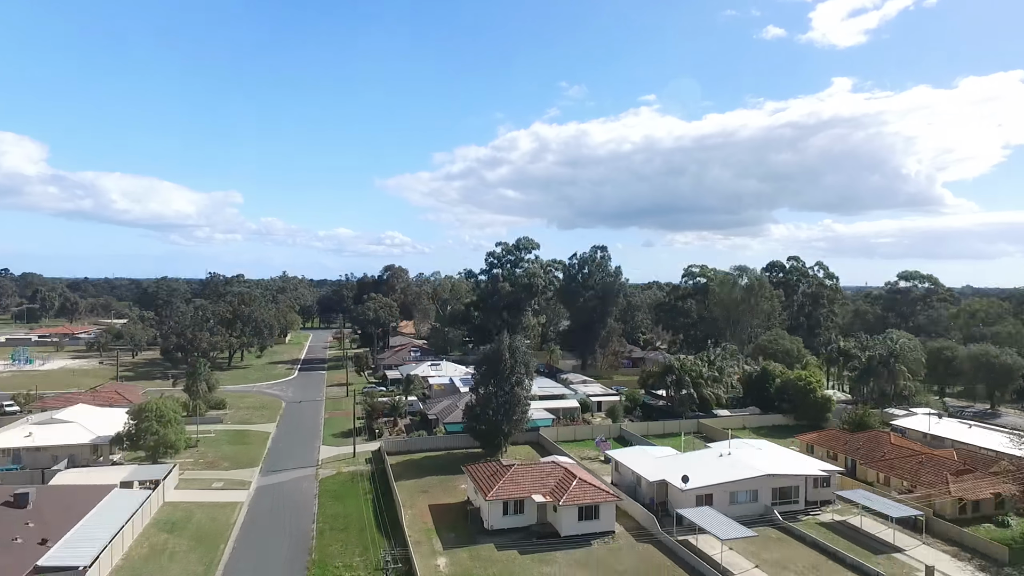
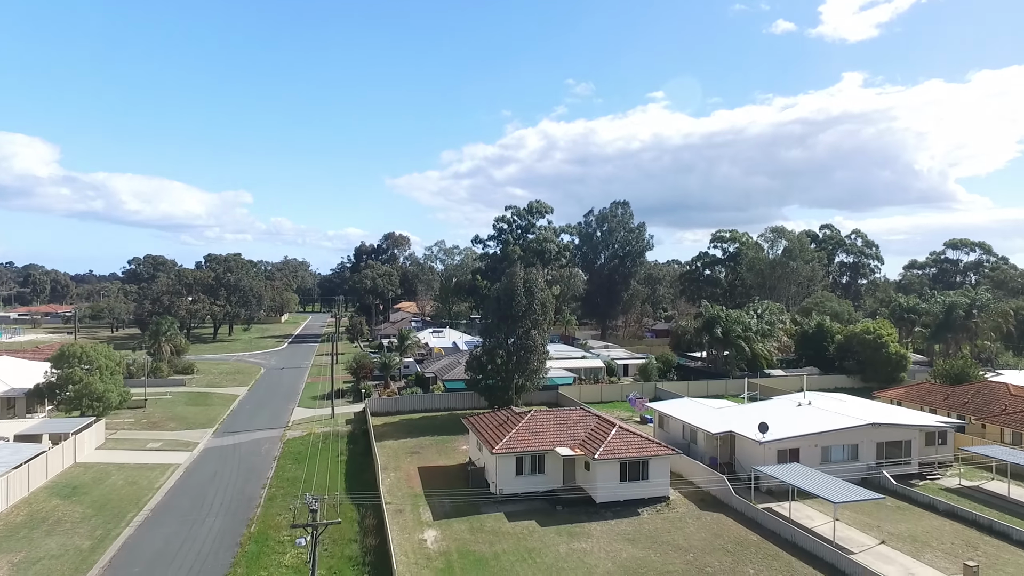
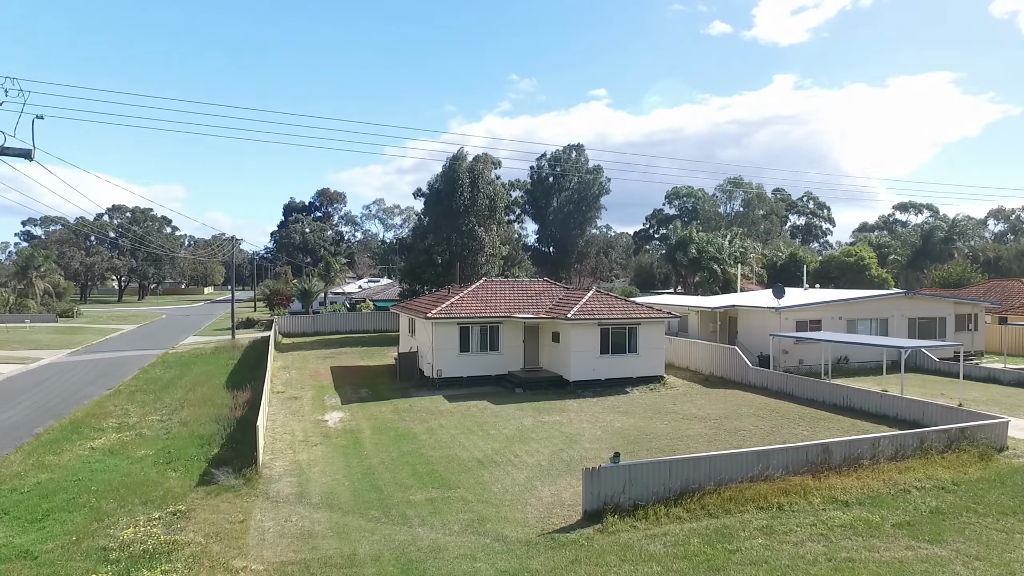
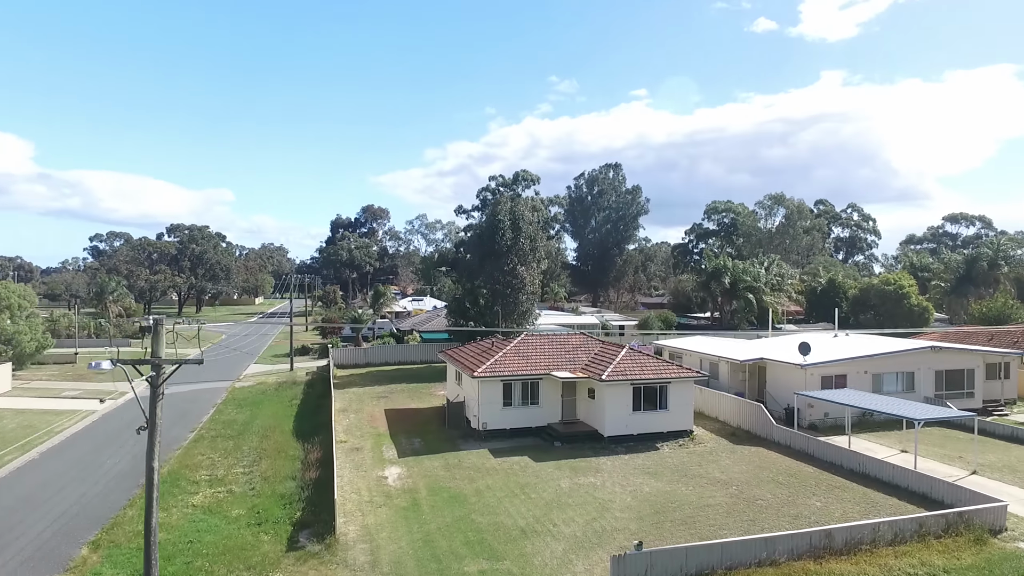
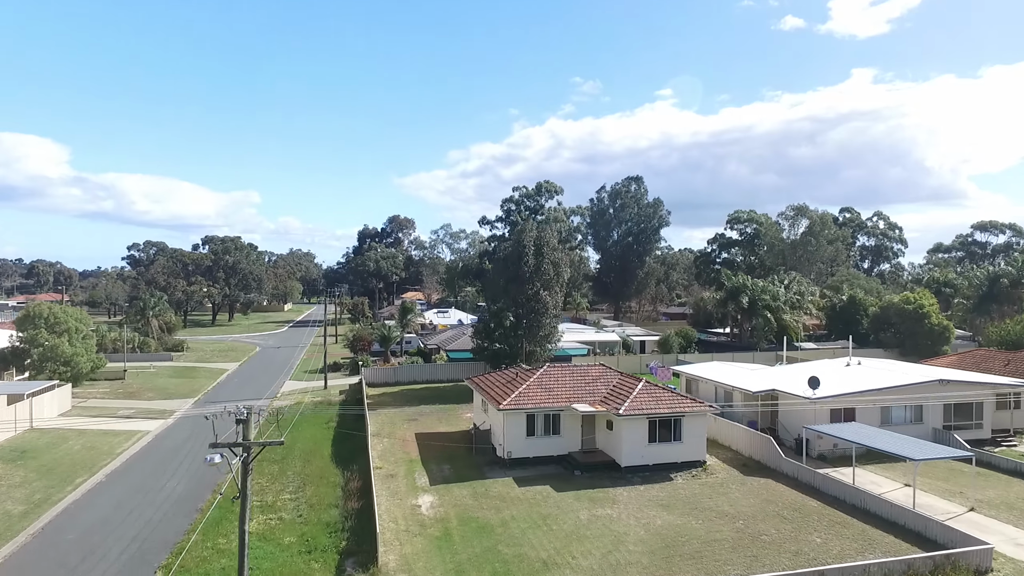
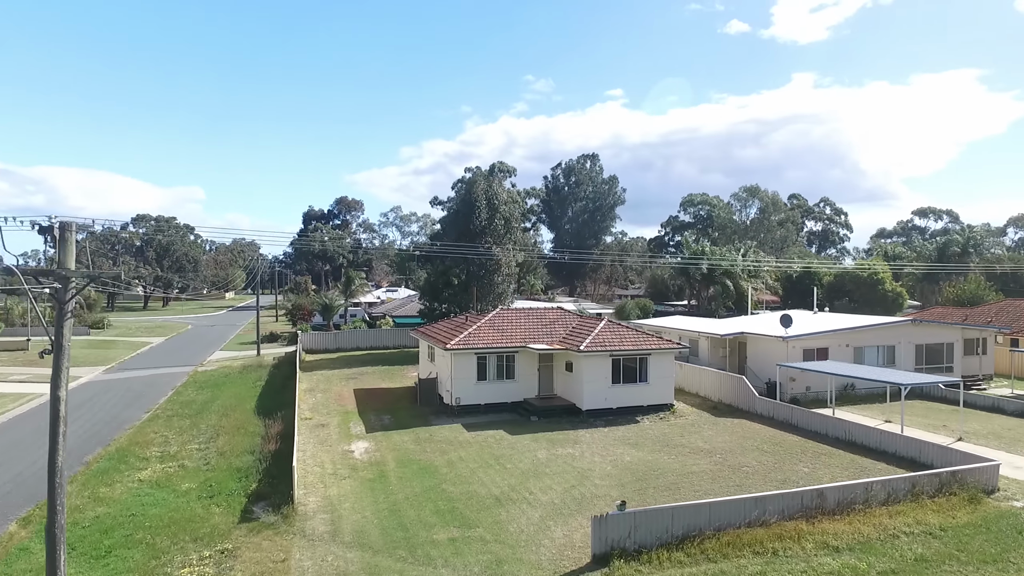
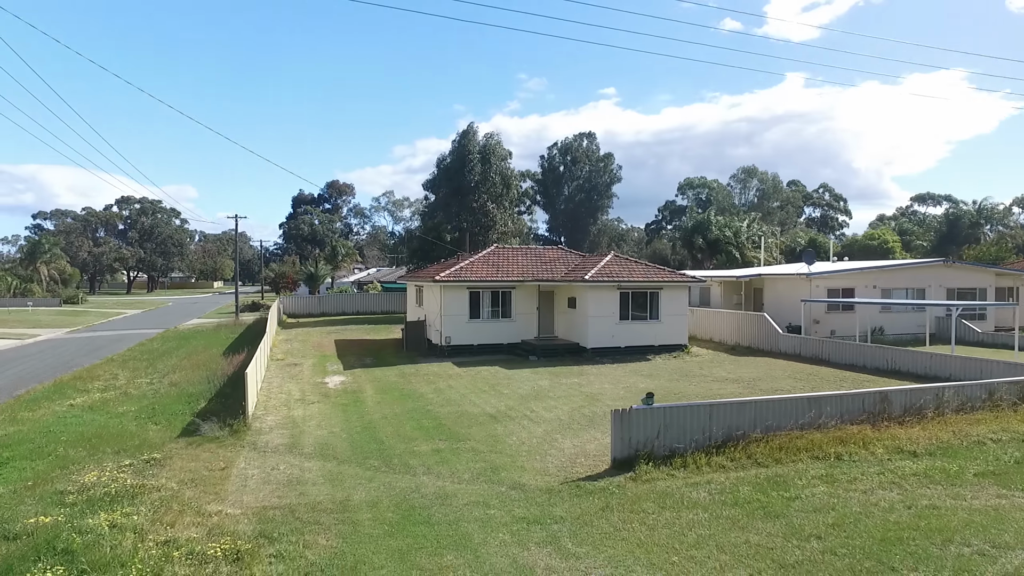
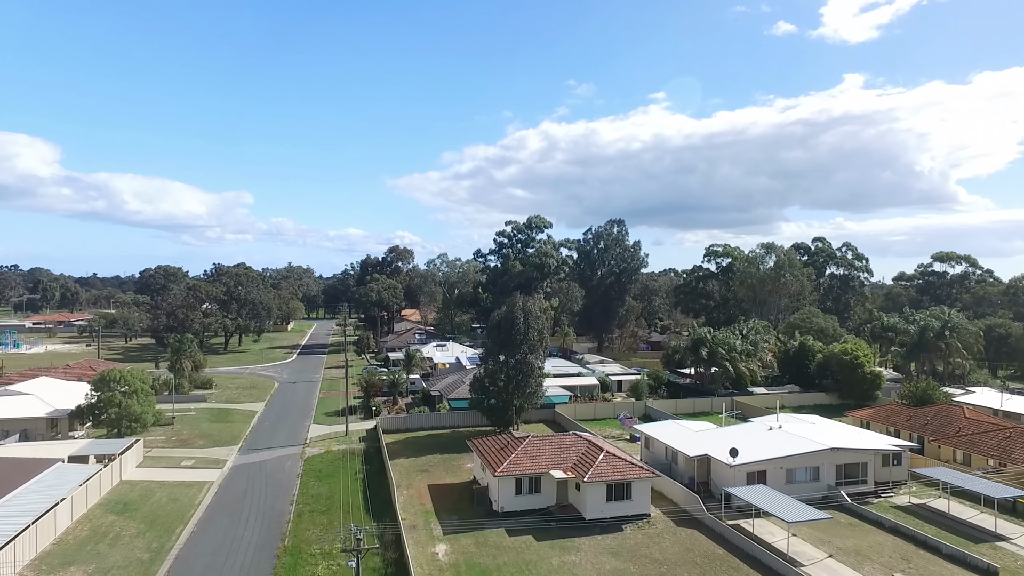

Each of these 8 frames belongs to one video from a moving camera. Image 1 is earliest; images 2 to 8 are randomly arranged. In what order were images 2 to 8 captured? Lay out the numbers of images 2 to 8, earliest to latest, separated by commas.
8, 2, 5, 4, 6, 3, 7
